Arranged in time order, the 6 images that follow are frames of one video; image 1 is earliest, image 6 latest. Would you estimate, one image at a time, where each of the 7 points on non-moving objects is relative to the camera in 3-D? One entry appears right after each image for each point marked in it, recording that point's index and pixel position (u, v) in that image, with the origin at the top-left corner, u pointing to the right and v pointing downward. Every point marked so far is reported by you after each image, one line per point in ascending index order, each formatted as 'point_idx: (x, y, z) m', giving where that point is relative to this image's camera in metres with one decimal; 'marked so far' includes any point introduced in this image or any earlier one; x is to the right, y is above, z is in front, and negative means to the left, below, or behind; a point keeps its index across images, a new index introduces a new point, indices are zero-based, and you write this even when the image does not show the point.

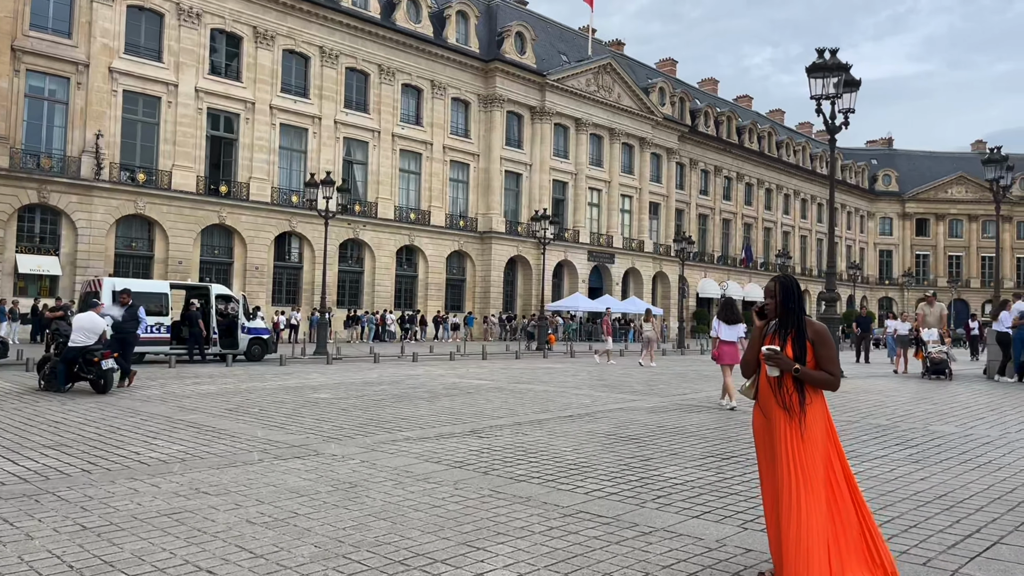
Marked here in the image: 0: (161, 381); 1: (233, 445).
0: (-6.0, -1.6, +13.4) m
1: (-2.6, -1.5, +7.3) m
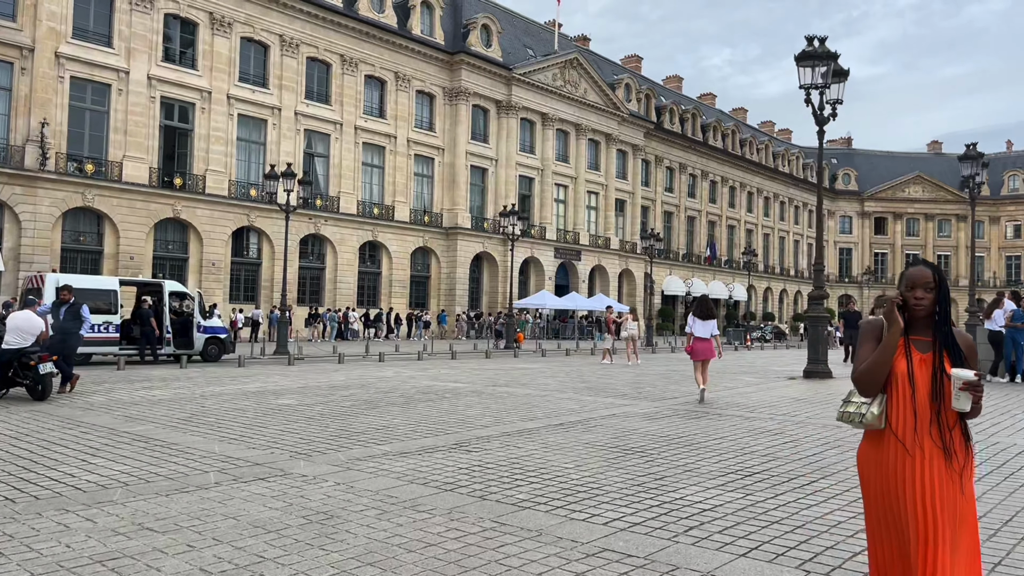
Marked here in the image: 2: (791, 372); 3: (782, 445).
0: (-6.3, -1.5, +12.3) m
1: (-2.6, -1.4, +6.4) m
2: (+5.7, -1.7, +15.9) m
3: (+2.5, -1.5, +7.4) m
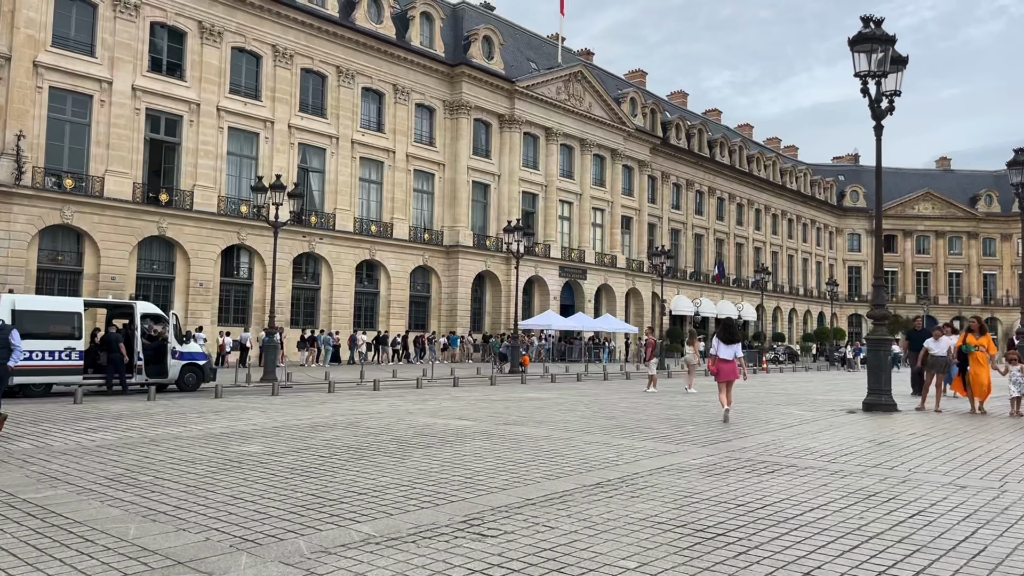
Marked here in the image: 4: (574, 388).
0: (-6.1, -1.8, +10.3) m
1: (-2.4, -1.5, +4.4) m
2: (+5.9, -2.0, +14.0) m
3: (+2.7, -1.6, +5.4) m
4: (+1.5, -2.6, +20.0) m
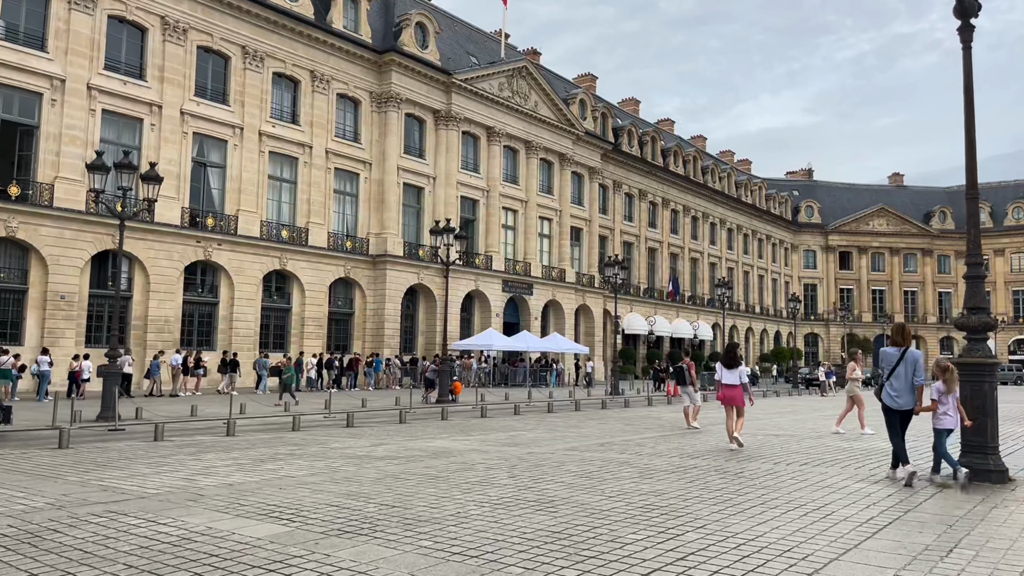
0: (-4.5, -1.9, +7.6) m
1: (-0.4, -1.5, +2.0) m
2: (+7.2, -2.2, +12.2) m
3: (+4.7, -1.5, +3.4) m
4: (+2.4, -3.0, +17.8) m
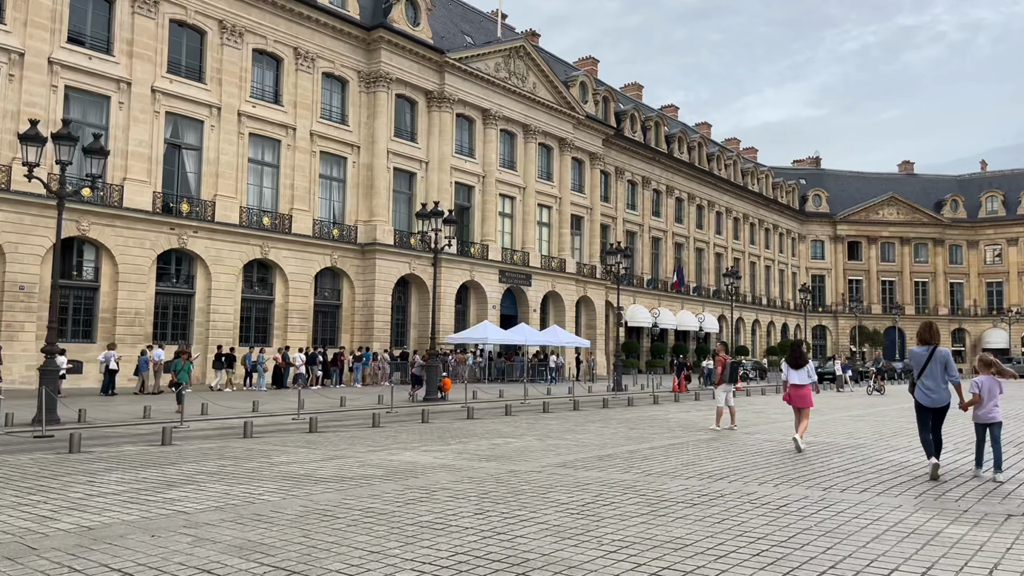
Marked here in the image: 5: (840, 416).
0: (-4.8, -1.7, +5.6) m
1: (-0.7, -1.3, 0.0) m
2: (+6.9, -2.0, +10.1) m
3: (+4.4, -1.4, +1.3) m
4: (+2.1, -2.7, +15.7) m
5: (+7.3, -2.8, +17.4) m
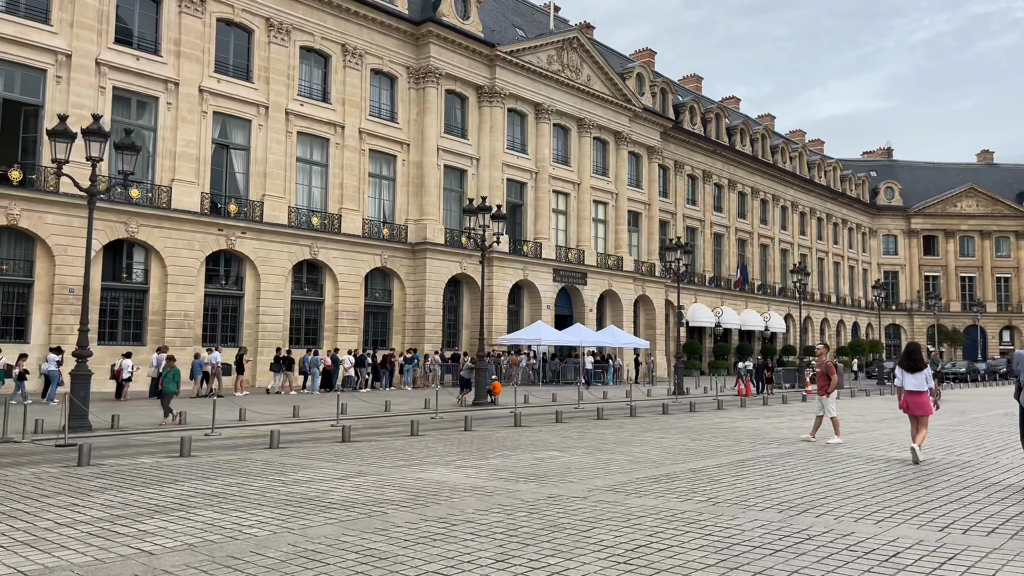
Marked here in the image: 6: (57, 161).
0: (-4.6, -1.7, +4.7) m
1: (-1.0, -1.3, -1.2) m
2: (+7.4, -1.8, +8.3) m
3: (+4.2, -1.3, -0.2) m
4: (+3.1, -2.6, +14.3) m
5: (+8.3, -2.7, +15.6) m
6: (-8.9, +2.5, +15.4) m
